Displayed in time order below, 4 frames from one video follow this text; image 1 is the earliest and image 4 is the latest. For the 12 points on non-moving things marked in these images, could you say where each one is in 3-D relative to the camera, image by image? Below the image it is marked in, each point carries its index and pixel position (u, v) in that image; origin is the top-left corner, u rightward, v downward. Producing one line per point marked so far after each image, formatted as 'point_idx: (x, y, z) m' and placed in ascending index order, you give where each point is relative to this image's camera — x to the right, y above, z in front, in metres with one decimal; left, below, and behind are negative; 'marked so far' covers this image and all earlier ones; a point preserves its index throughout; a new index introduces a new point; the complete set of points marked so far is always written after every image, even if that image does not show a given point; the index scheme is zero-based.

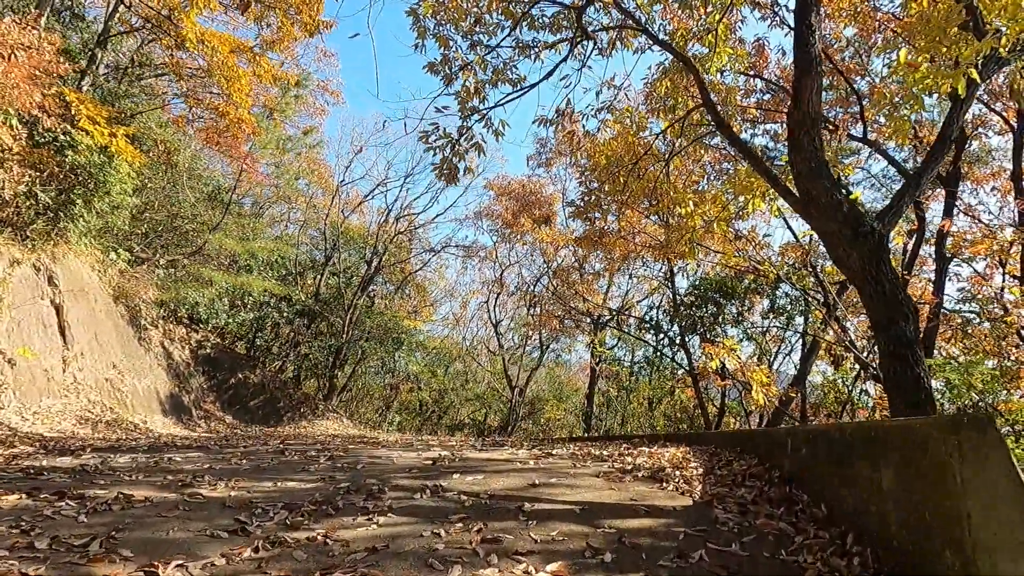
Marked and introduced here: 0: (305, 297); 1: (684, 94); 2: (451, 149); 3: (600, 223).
0: (-4.8, -0.2, +15.5) m
1: (+1.6, +1.8, +6.0) m
2: (-0.5, +1.1, +5.2) m
3: (+1.1, +0.8, +8.0) m
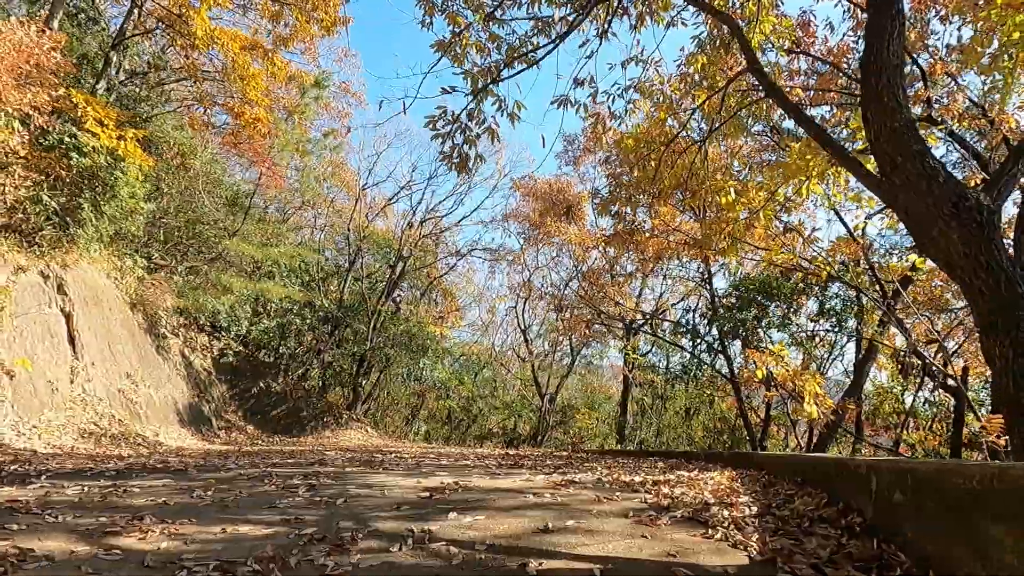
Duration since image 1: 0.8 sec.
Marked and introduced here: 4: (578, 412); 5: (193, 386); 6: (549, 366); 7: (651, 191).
0: (-4.2, -0.3, +15.1) m
1: (+1.7, +1.8, +5.3) m
2: (-0.4, +1.1, +4.6) m
3: (+1.3, +0.8, +7.4) m
4: (+1.5, -2.9, +15.4) m
5: (-5.7, -1.8, +12.0) m
6: (+0.9, -1.8, +15.3) m
7: (+1.2, +0.9, +5.9) m
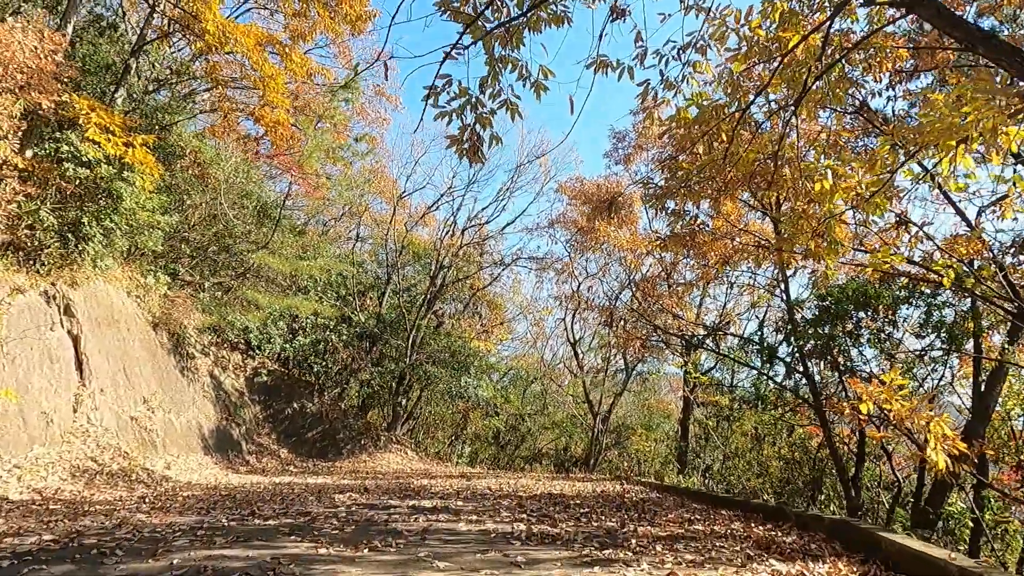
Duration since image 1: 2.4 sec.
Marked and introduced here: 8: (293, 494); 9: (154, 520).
0: (-3.1, -0.6, +14.4) m
1: (+1.9, +1.7, +4.2) m
2: (-0.2, +1.0, +3.6) m
3: (+1.7, +0.7, +6.2) m
4: (+2.6, -3.1, +14.1) m
5: (-5.0, -2.1, +11.3) m
6: (+1.9, -2.0, +14.1) m
7: (+1.5, +0.8, +4.8) m
8: (-2.1, -2.0, +6.4) m
9: (-2.3, -1.5, +4.3) m
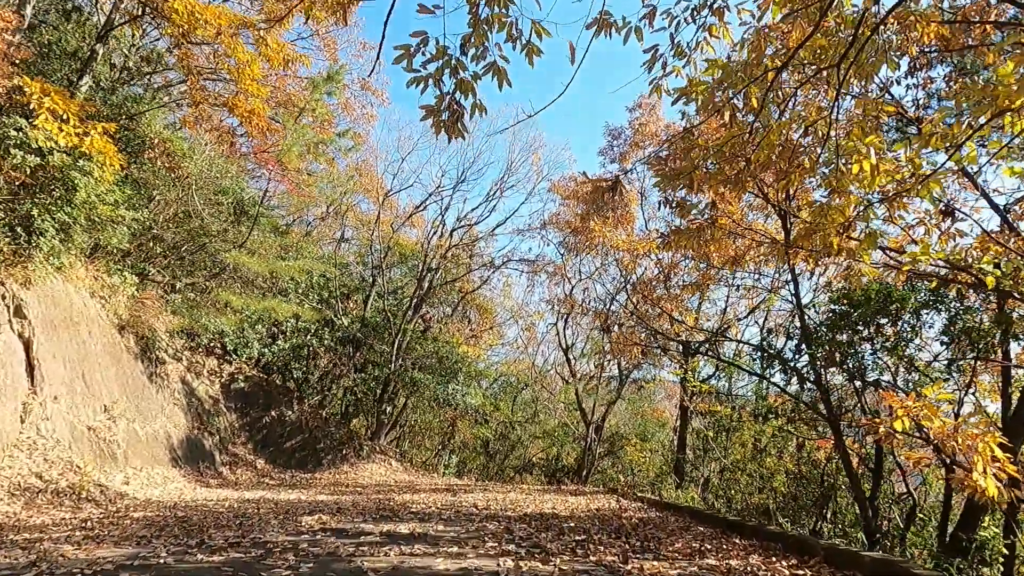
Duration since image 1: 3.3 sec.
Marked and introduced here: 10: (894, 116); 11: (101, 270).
0: (-3.4, -0.7, +13.7) m
1: (+1.8, +1.7, +3.6) m
2: (-0.3, +1.0, +3.0) m
3: (+1.6, +0.6, +5.7) m
4: (+2.4, -3.2, +13.6) m
5: (-5.1, -2.1, +10.7) m
6: (+1.7, -2.1, +13.5) m
7: (+1.4, +0.8, +4.2) m
8: (-2.2, -2.0, +5.8) m
9: (-2.4, -1.5, +3.7) m
10: (+2.6, +1.2, +4.6) m
11: (-5.8, +0.3, +9.3) m
